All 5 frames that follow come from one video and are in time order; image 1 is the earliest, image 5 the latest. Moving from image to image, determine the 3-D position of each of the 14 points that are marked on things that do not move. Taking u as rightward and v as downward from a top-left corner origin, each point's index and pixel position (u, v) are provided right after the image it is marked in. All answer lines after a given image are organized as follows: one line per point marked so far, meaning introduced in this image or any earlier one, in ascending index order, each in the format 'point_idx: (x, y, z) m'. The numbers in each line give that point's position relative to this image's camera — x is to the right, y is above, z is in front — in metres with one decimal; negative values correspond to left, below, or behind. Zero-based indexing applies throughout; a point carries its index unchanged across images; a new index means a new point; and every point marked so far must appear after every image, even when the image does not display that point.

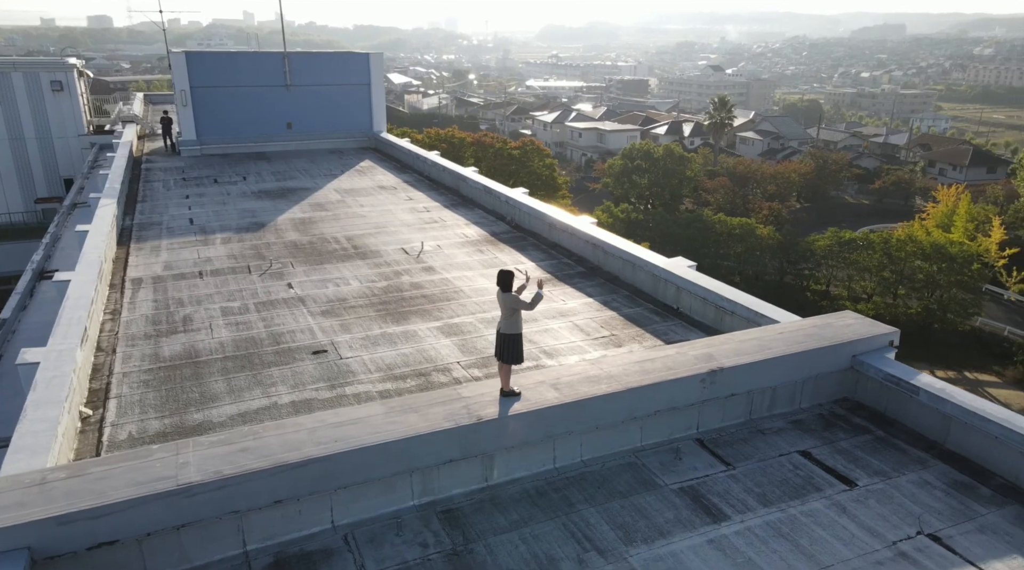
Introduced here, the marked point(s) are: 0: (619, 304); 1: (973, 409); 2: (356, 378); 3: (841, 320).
0: (+0.6, -0.1, +4.3) m
1: (+1.5, -0.4, +2.6) m
2: (-0.7, -0.4, +3.5) m
3: (+1.3, -0.1, +3.2) m
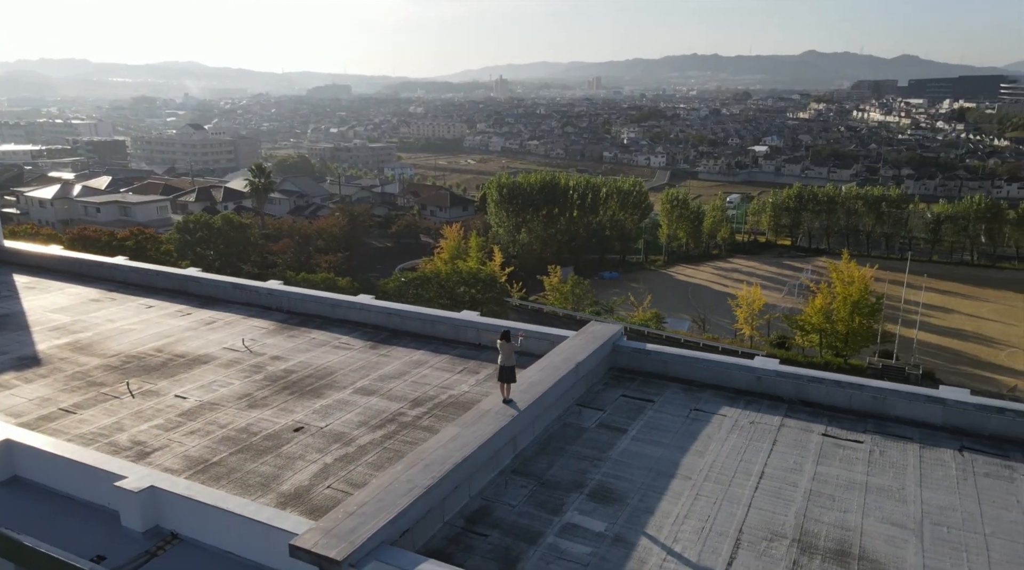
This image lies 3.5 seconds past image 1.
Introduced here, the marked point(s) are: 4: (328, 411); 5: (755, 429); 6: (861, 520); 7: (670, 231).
0: (-0.6, -0.5, +6.5) m
1: (+1.2, -0.5, +5.8) m
2: (-1.0, -1.0, +5.2) m
3: (+0.6, -0.3, +6.2) m
4: (-1.3, -0.9, +5.5) m
5: (+1.6, -0.9, +5.0) m
6: (+1.8, -1.2, +4.1) m
7: (+3.9, +1.3, +19.5) m
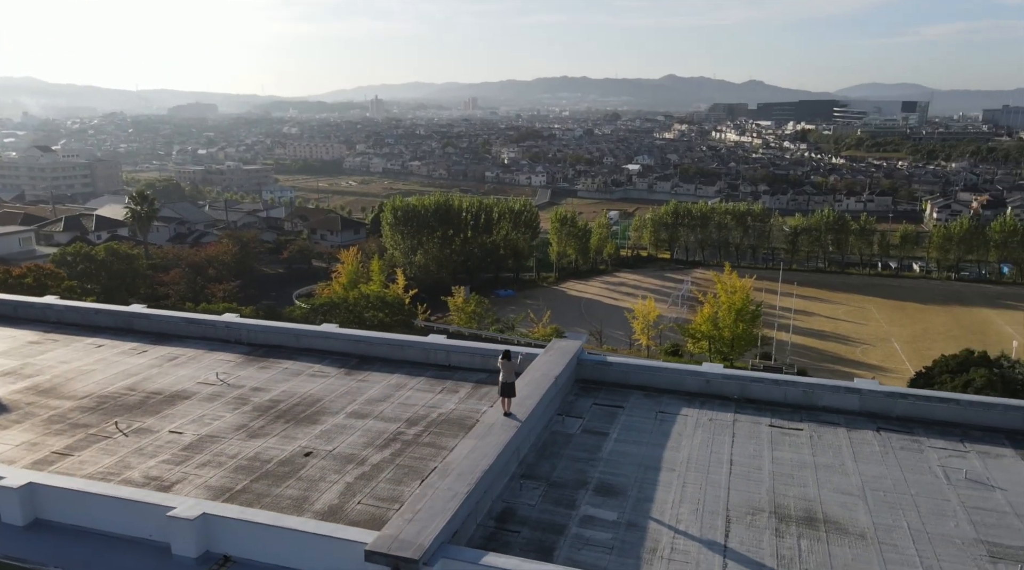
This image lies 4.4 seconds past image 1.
0: (-0.9, -0.8, +7.0) m
1: (+1.0, -0.7, +6.6) m
2: (-1.1, -1.2, +5.6) m
3: (+0.4, -0.5, +6.9) m
4: (-1.4, -1.1, +5.9) m
5: (+1.5, -1.0, +5.9) m
6: (+2.0, -1.3, +5.0) m
7: (+1.2, +1.0, +20.6) m
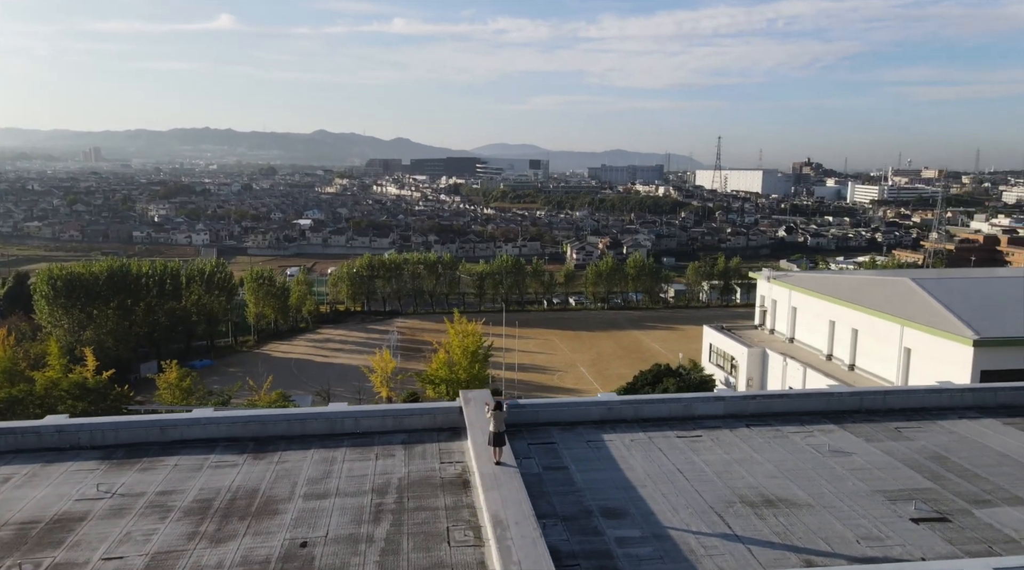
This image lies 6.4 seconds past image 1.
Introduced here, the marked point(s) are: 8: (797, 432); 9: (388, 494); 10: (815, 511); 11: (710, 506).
0: (-1.5, -1.3, +6.7) m
1: (+0.3, -1.1, +7.2) m
2: (-1.0, -1.7, +5.3) m
3: (-0.4, -1.0, +7.1) m
4: (-1.4, -1.6, +5.4) m
5: (+1.1, -1.4, +6.8) m
6: (+1.9, -1.5, +6.3) m
7: (-6.4, -0.6, +19.6) m
8: (+2.6, -1.3, +7.2) m
9: (-0.9, -1.5, +5.8) m
10: (+2.2, -1.7, +5.8) m
11: (+1.4, -1.6, +5.8) m
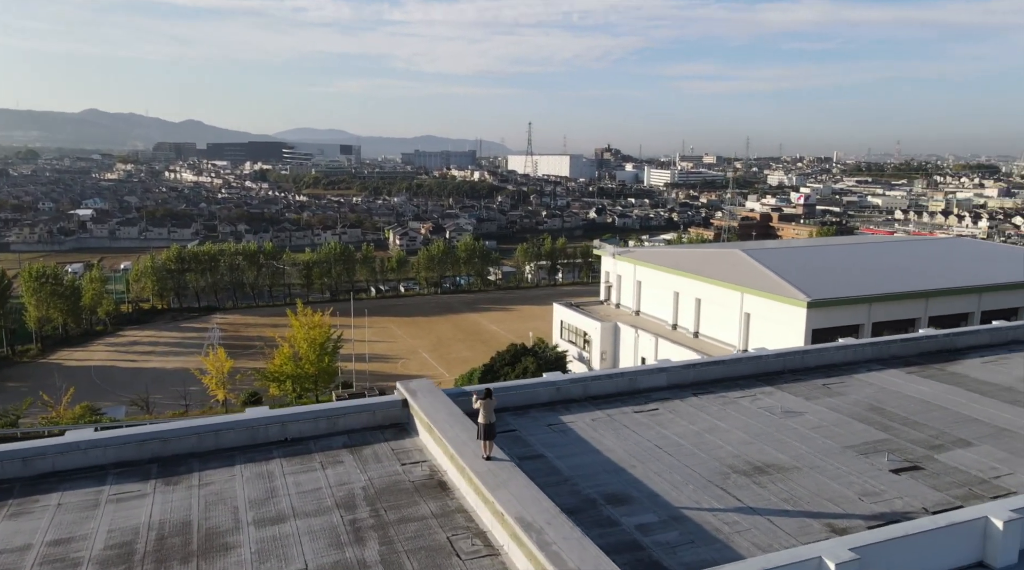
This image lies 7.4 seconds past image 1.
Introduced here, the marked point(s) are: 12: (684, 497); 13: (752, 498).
0: (-1.8, -1.2, +5.5) m
1: (-0.1, -0.8, +6.5) m
2: (-0.9, -1.5, +4.3) m
3: (-0.8, -0.8, +6.2) m
4: (-1.3, -1.5, +4.3) m
5: (+0.7, -1.1, +6.3) m
6: (+1.7, -1.2, +6.0) m
7: (-9.9, -0.6, +16.6) m
8: (+2.1, -1.0, +7.1) m
9: (-0.9, -1.4, +4.8) m
10: (+2.1, -1.3, +5.6) m
11: (+1.3, -1.3, +5.4) m
12: (+1.1, -1.4, +5.2) m
13: (+1.6, -1.4, +5.2) m
